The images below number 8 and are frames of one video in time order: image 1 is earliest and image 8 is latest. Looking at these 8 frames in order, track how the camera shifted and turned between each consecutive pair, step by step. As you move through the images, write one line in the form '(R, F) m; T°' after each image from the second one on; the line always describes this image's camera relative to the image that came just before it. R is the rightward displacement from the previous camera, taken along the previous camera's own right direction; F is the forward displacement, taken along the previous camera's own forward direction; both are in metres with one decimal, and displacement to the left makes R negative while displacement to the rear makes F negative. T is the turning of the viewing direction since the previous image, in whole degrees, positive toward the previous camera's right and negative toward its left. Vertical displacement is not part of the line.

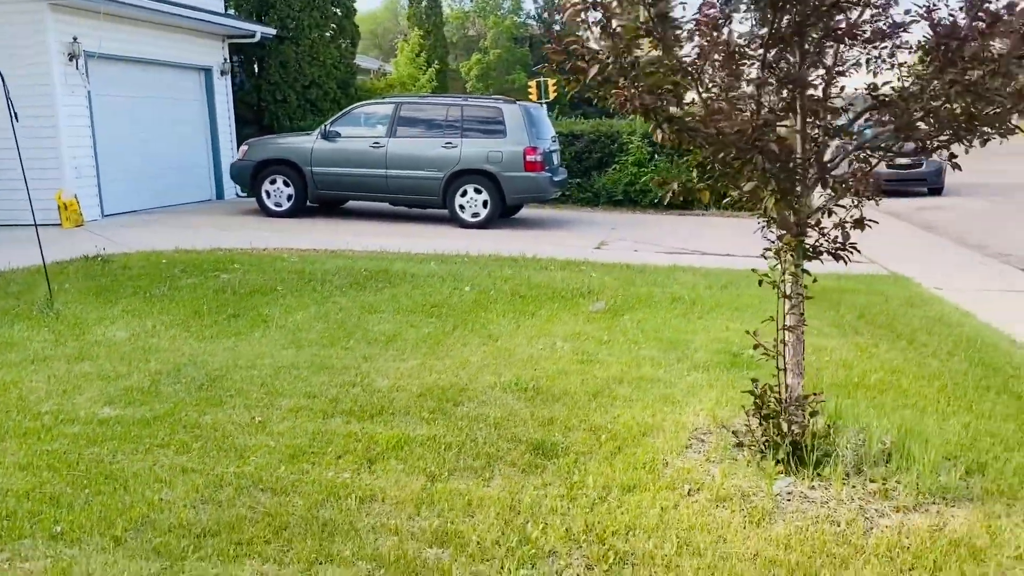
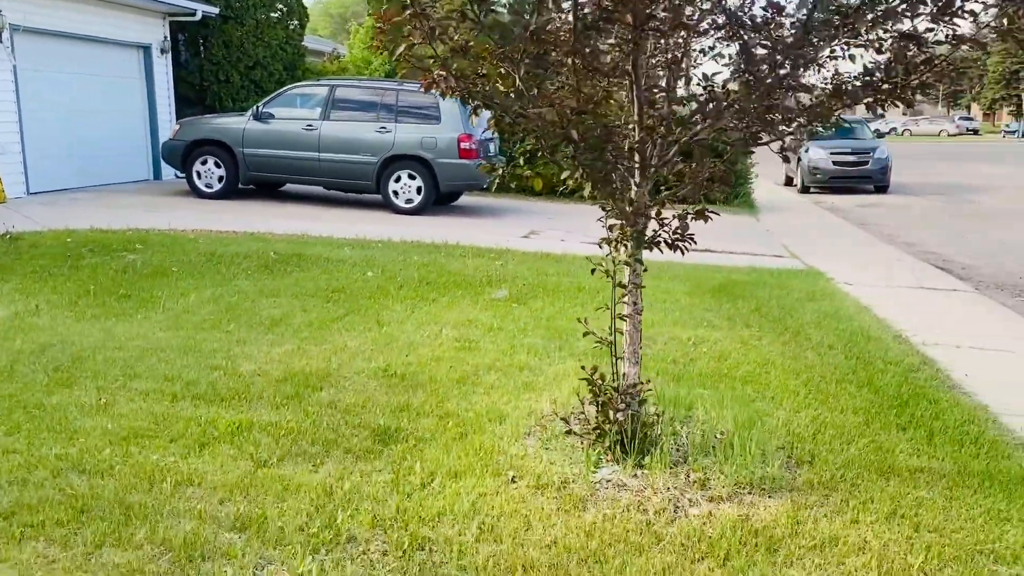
(+0.5, 0.0) m; +2°
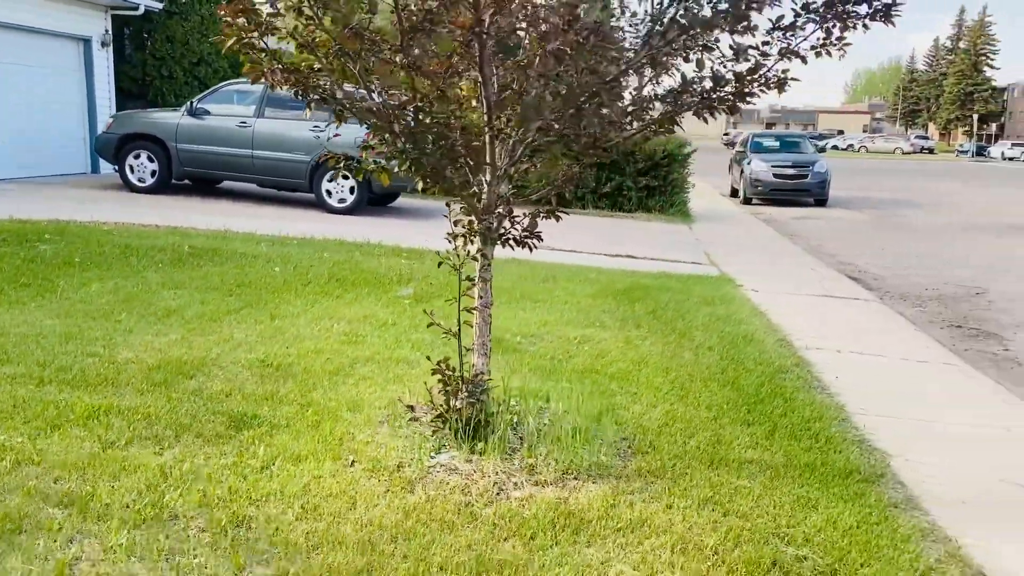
(+0.5, -0.1) m; +2°
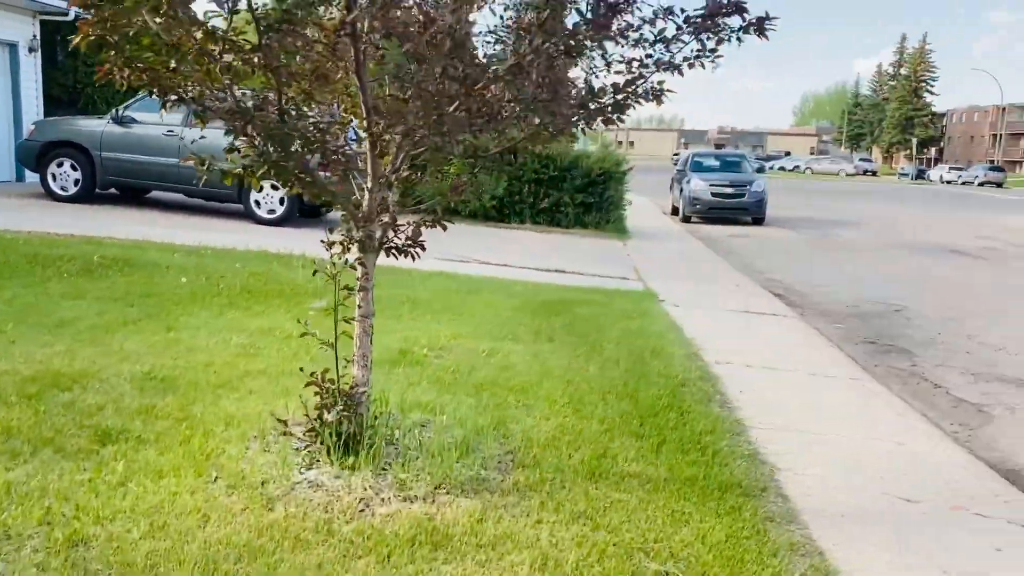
(+0.3, +0.1) m; +3°
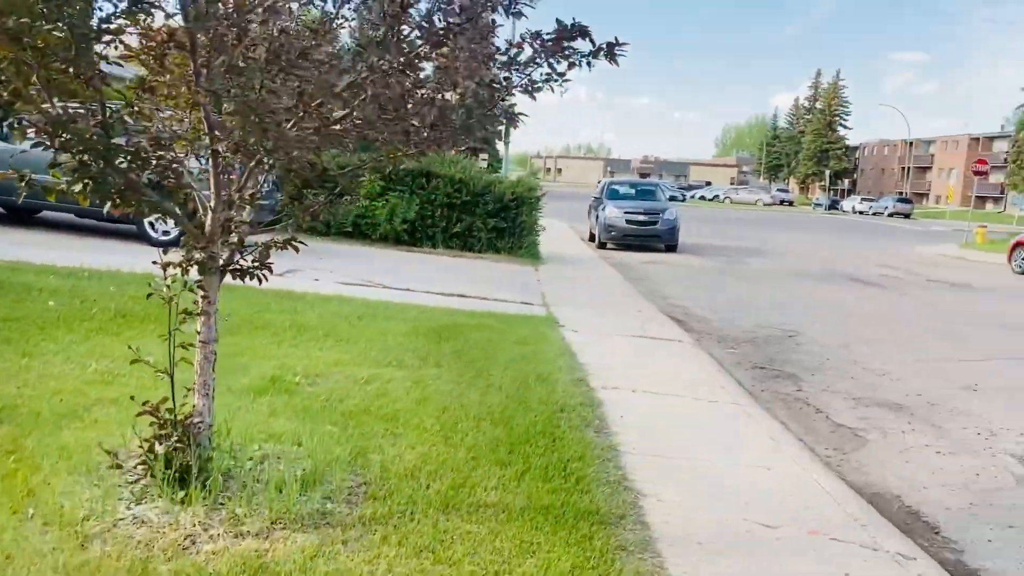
(+0.3, +0.1) m; +5°
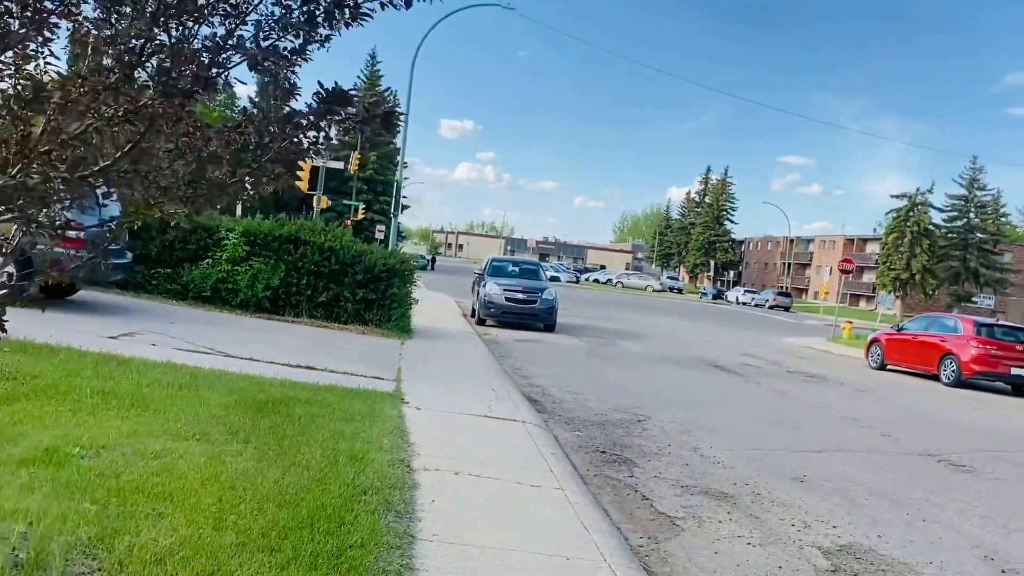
(+0.5, +0.1) m; +7°
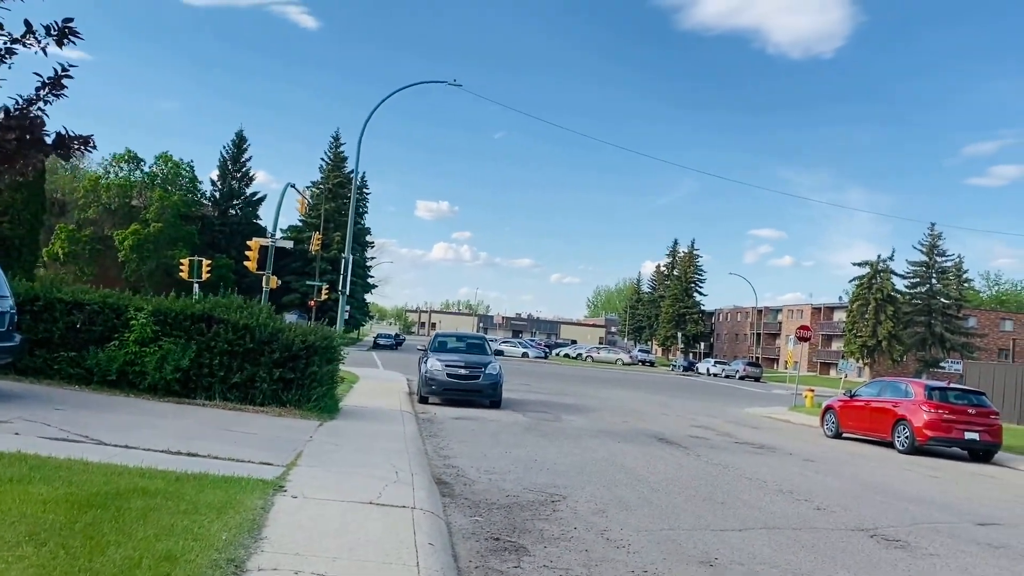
(+0.8, +0.6) m; +2°
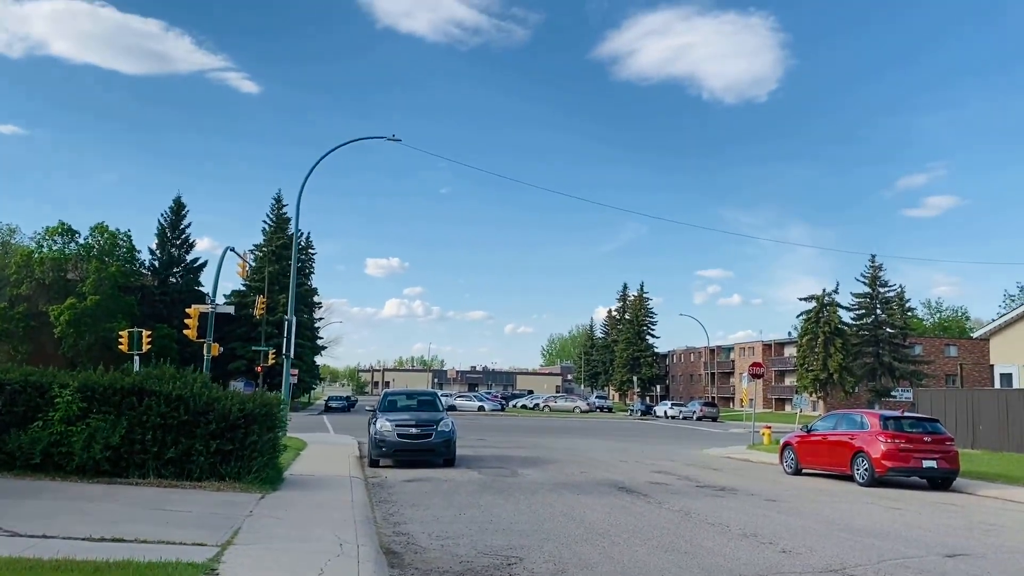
(+0.1, +0.3) m; +3°
